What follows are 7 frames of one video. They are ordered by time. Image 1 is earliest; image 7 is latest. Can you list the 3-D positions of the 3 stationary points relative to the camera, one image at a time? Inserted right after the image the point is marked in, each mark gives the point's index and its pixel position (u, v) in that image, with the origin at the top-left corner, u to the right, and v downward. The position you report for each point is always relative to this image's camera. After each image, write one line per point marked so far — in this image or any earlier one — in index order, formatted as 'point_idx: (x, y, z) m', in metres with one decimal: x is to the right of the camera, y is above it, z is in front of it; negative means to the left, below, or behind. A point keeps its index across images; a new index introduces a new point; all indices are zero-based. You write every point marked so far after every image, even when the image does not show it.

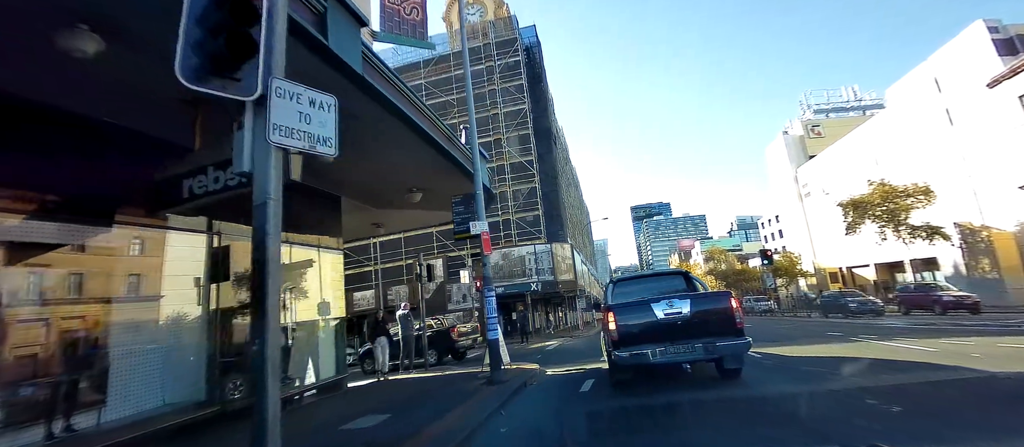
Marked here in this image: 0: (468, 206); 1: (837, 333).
0: (-0.9, +0.4, +8.7) m
1: (+12.6, -4.3, +16.8) m
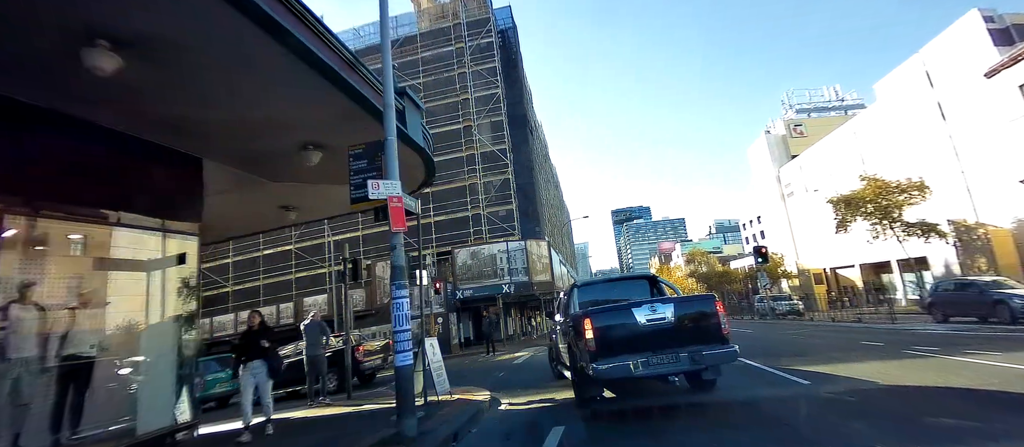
0: (-1.9, +0.8, +5.7) m
1: (+11.3, -3.9, +14.3) m
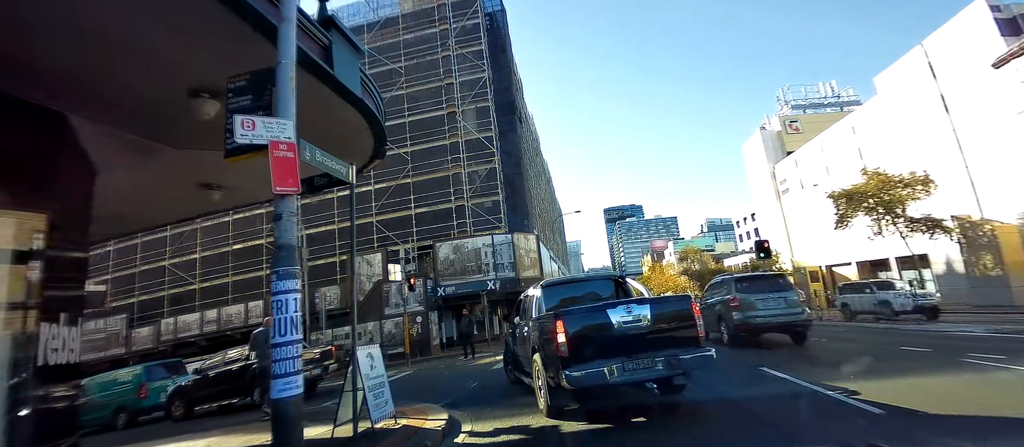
0: (-2.3, +1.2, +4.0) m
1: (+10.7, -3.6, +12.8) m
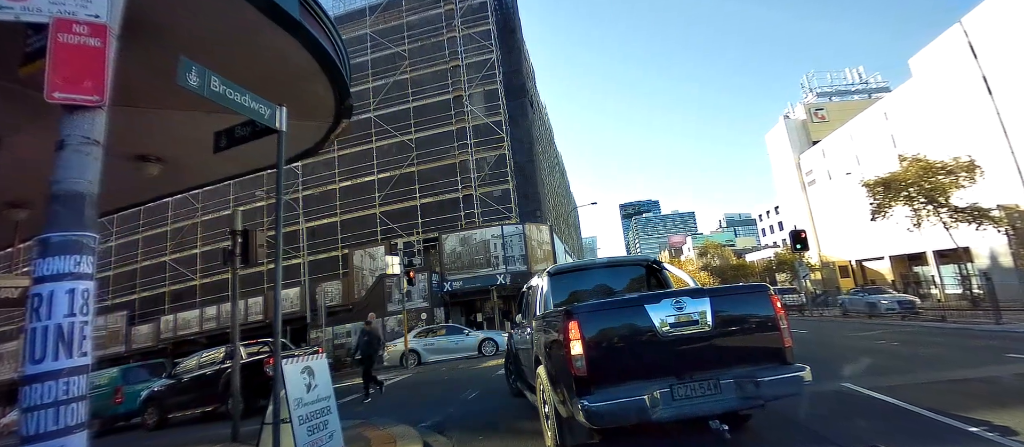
0: (-2.5, +1.5, +2.5) m
1: (+10.8, -3.1, +10.9) m
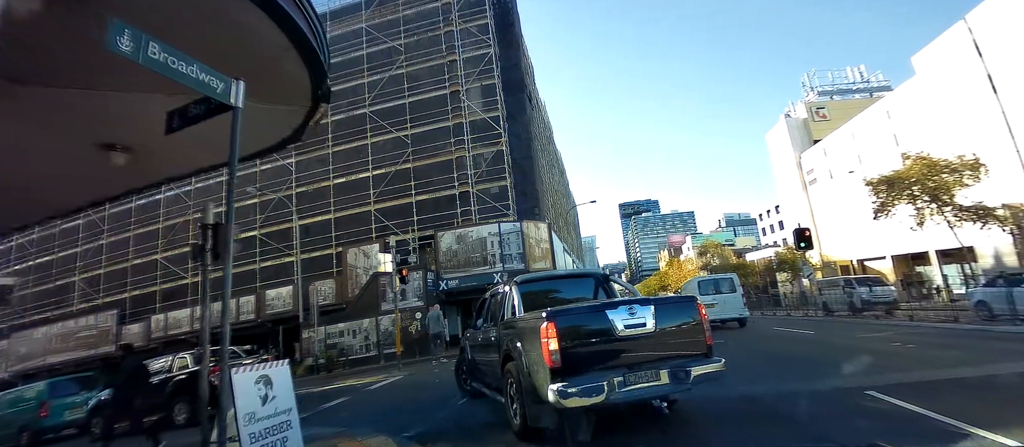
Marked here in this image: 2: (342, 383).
0: (-2.6, +1.6, +2.0) m
1: (+10.7, -3.0, +10.4) m
2: (-5.8, -5.4, +14.6) m
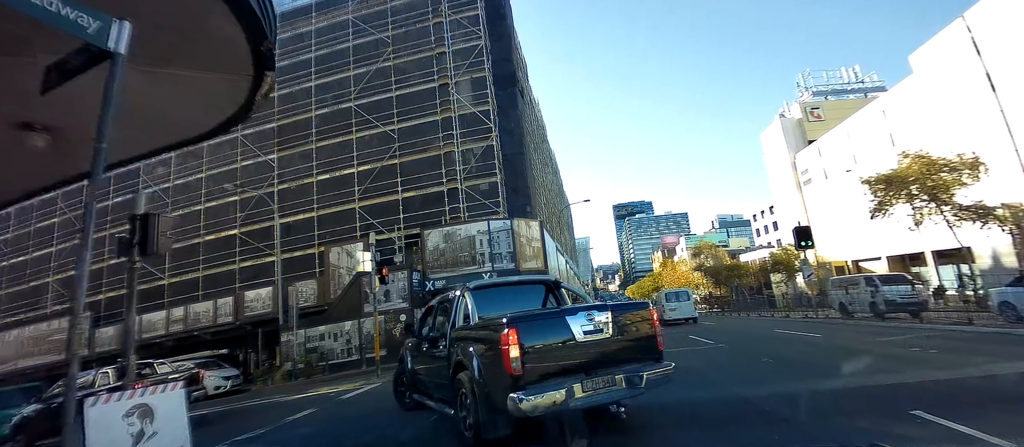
0: (-2.8, +1.7, +1.1) m
1: (+10.4, -2.9, +9.7) m
2: (-6.2, -5.3, +13.7) m
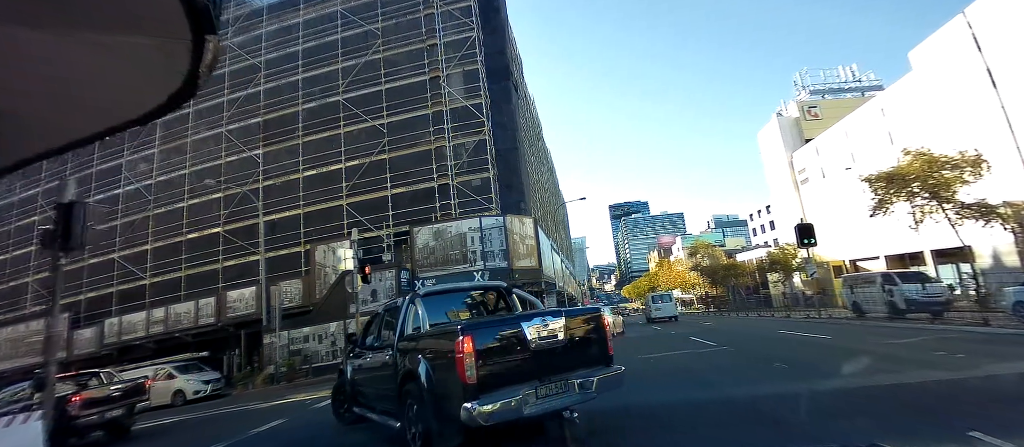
0: (-2.9, +1.8, +0.3) m
1: (+10.2, -2.8, +9.0) m
2: (-6.4, -5.2, +12.9) m
